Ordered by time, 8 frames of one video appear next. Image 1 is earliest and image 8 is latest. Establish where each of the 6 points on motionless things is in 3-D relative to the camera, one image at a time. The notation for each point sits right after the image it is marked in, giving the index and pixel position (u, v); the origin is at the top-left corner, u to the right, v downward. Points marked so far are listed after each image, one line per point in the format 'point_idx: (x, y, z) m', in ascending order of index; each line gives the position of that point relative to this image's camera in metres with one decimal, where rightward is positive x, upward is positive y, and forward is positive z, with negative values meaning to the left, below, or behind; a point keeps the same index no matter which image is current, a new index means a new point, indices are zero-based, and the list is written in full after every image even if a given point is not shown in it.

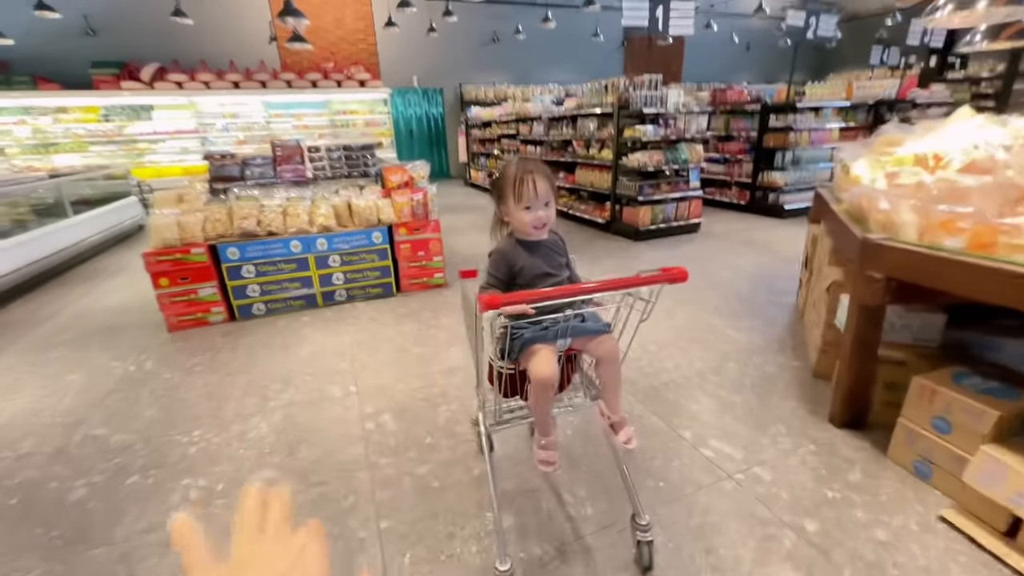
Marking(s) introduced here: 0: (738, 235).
0: (+2.7, +0.6, +5.3) m
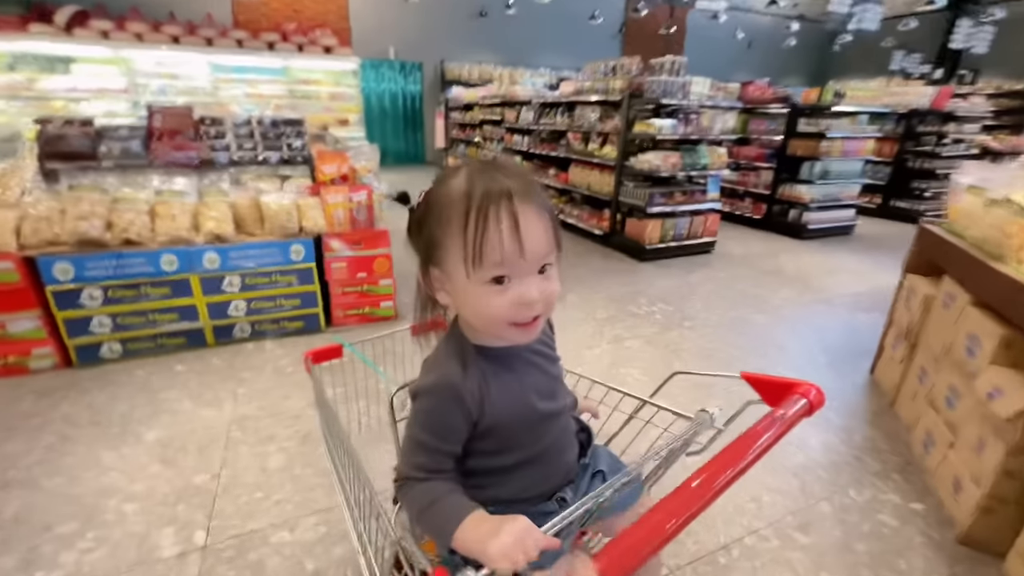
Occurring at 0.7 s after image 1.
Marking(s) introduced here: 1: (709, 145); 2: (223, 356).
0: (+2.4, +0.3, +4.5) m
1: (+1.9, +1.4, +4.4) m
2: (-1.6, -0.4, +2.5) m
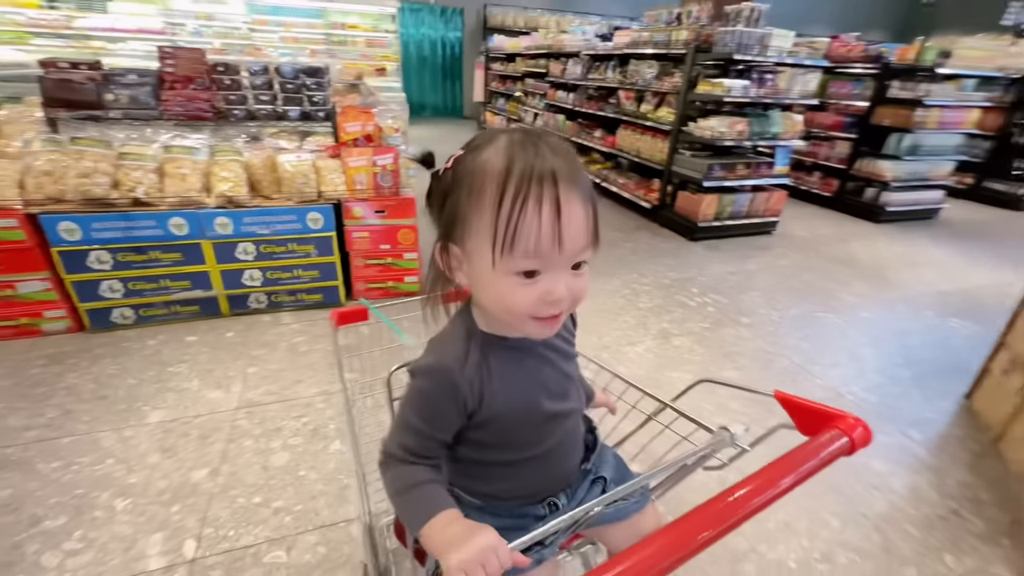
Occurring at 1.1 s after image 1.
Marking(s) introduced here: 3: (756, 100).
0: (+2.8, +0.4, +4.0) m
1: (+2.3, +1.5, +3.9) m
2: (-1.4, -0.2, +2.4) m
3: (+1.9, +1.5, +3.6) m
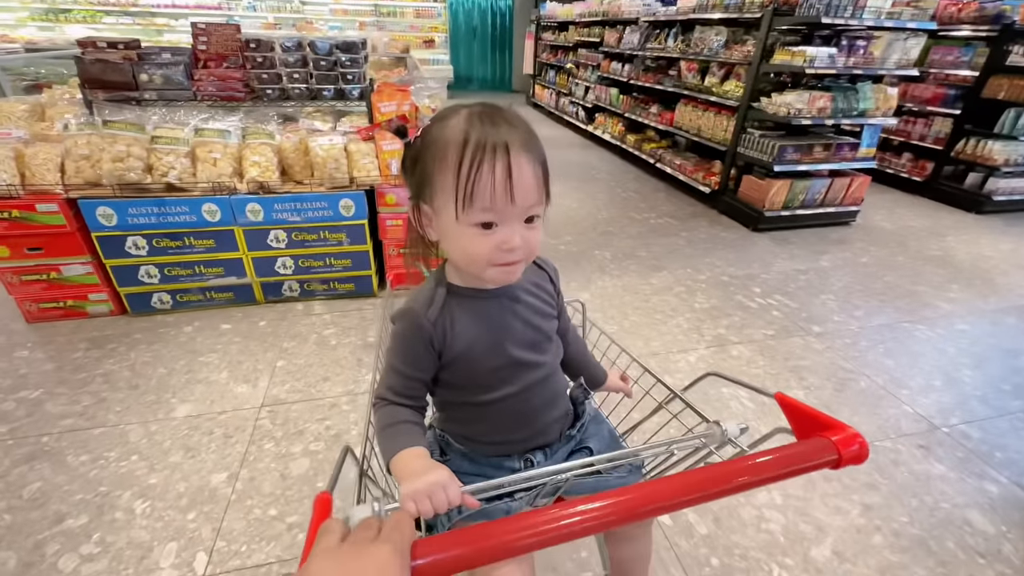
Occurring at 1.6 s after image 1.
0: (+3.1, +0.4, +3.5) m
1: (+2.7, +1.5, +3.4) m
2: (-1.3, -0.2, +2.3) m
3: (+2.3, +1.5, +3.1) m
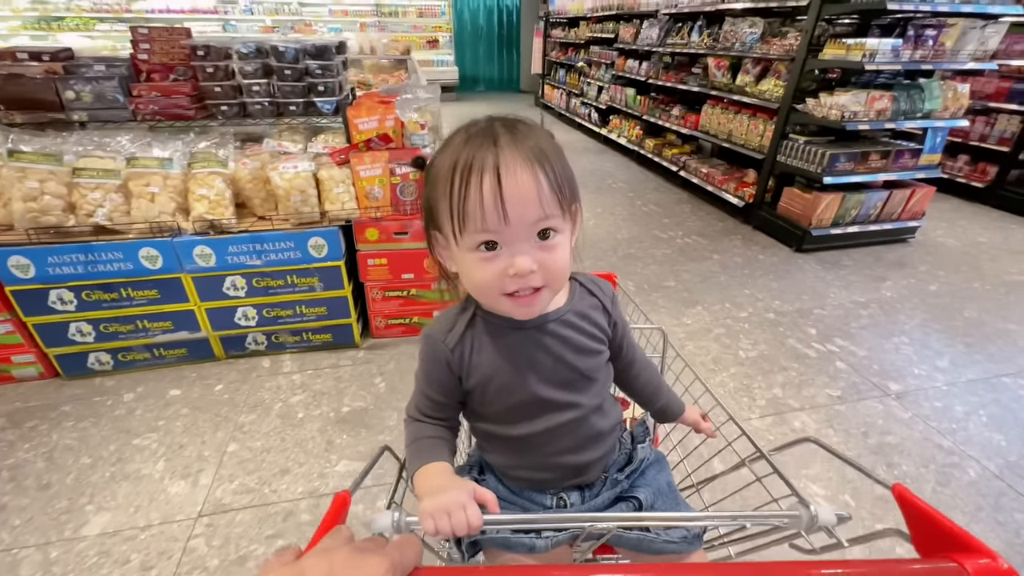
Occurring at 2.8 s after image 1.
0: (+3.2, +0.2, +3.0) m
1: (+2.8, +1.3, +2.9) m
2: (-1.2, -0.4, +1.9) m
3: (+2.3, +1.3, +2.6) m
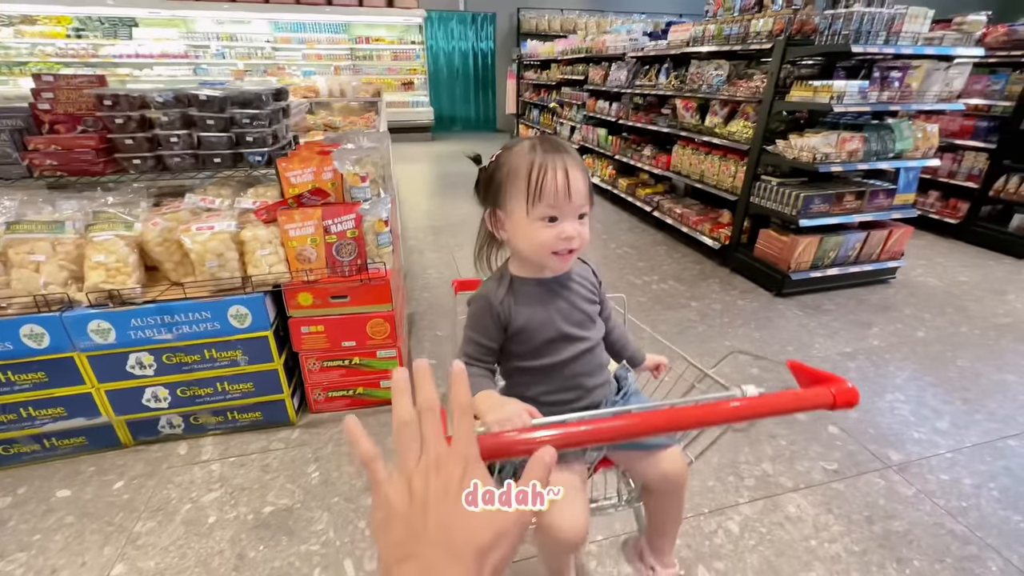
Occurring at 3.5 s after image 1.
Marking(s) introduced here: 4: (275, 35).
0: (+3.0, -0.1, +2.9) m
1: (+2.5, +1.1, +2.8) m
2: (-1.4, -0.7, +1.6) m
3: (+2.1, +1.0, +2.6) m
4: (-4.5, +4.8, +8.5) m
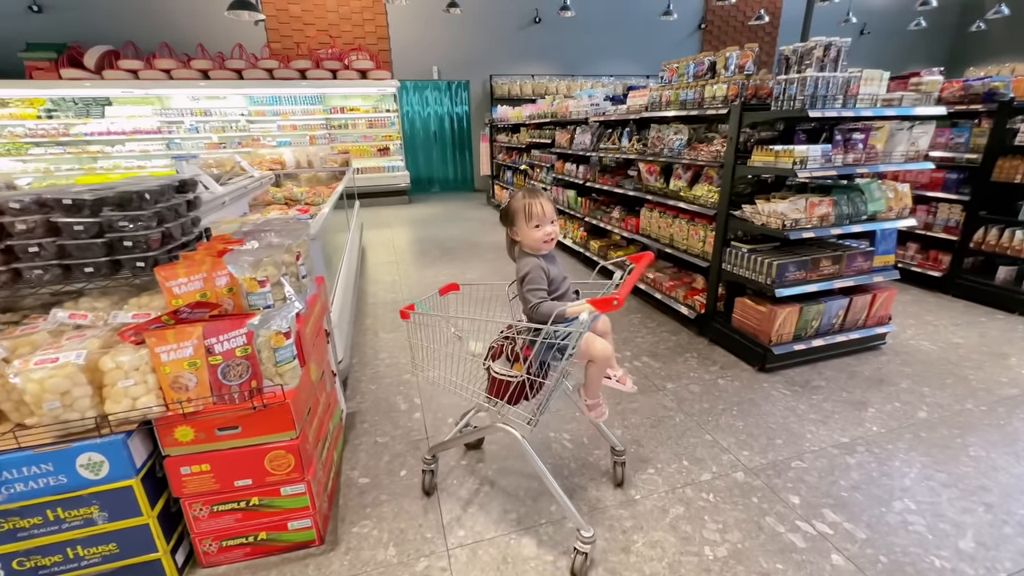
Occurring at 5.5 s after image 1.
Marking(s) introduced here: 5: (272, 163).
0: (+2.7, -0.5, +2.6) m
1: (+2.2, +0.6, +2.7) m
2: (-1.6, -1.1, +1.3) m
3: (+1.8, +0.6, +2.4) m
4: (-5.0, +3.4, +8.6) m
5: (-3.1, +1.6, +5.9) m
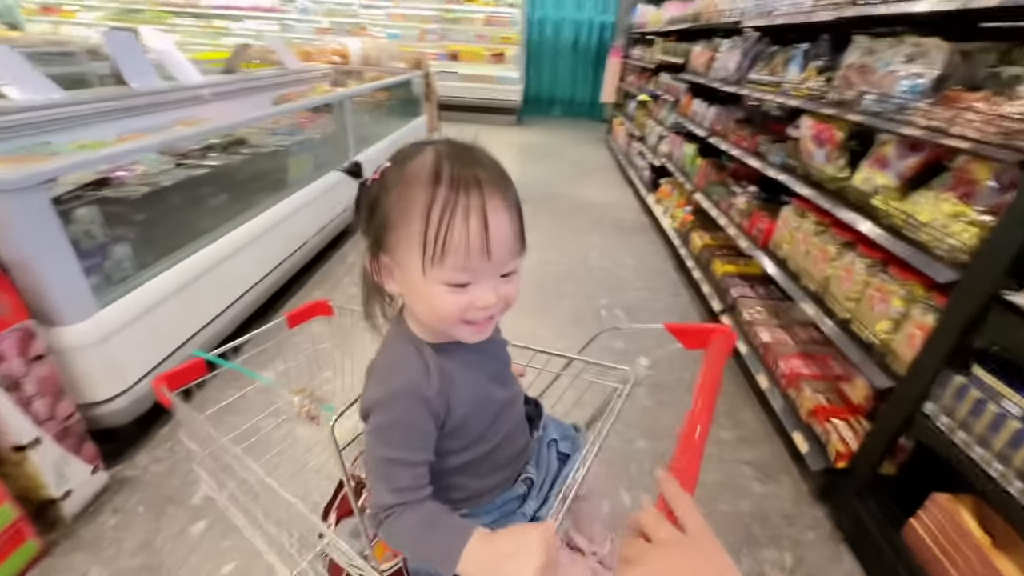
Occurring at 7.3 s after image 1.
0: (+2.1, -1.3, +0.7) m
1: (+1.9, -0.1, +0.7) m
2: (-2.4, -1.0, +0.6) m
3: (+1.5, 0.0, +0.5) m
4: (-2.5, +5.1, +7.7) m
5: (-1.9, +2.6, +4.9) m
